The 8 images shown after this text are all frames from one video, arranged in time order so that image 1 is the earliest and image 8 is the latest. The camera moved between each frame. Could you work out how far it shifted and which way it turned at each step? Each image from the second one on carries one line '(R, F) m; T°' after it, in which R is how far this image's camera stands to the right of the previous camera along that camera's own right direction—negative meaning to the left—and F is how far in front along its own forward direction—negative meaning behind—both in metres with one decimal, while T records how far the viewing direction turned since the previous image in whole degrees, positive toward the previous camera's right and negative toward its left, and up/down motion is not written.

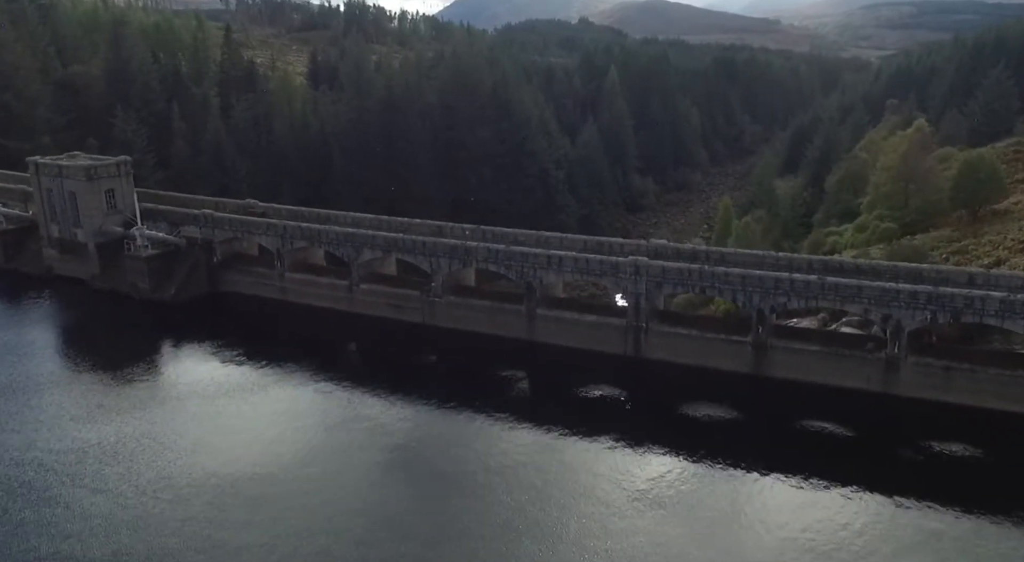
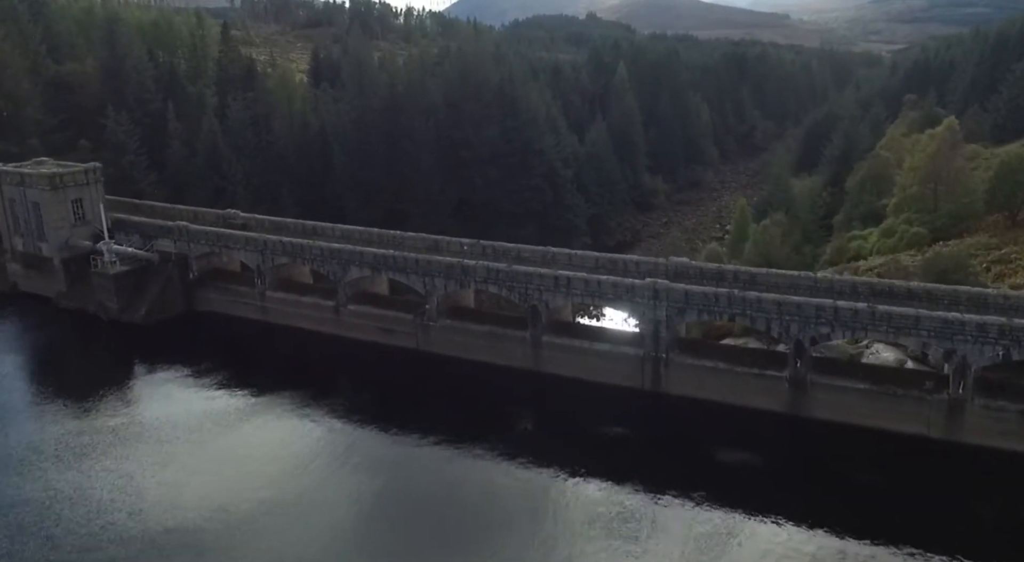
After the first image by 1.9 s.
(+0.1, +2.6) m; -1°
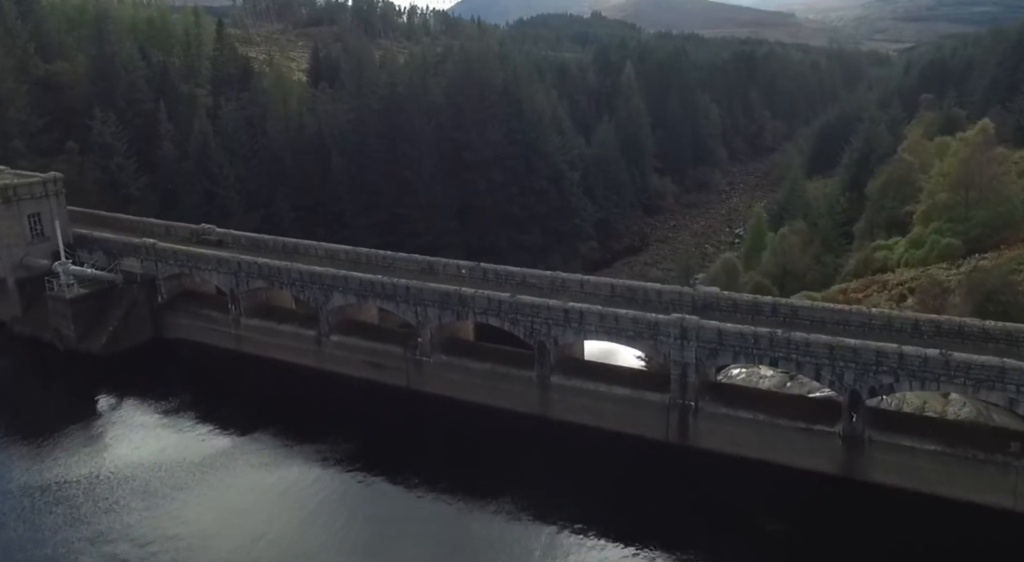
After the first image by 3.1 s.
(0.0, +2.7) m; 0°
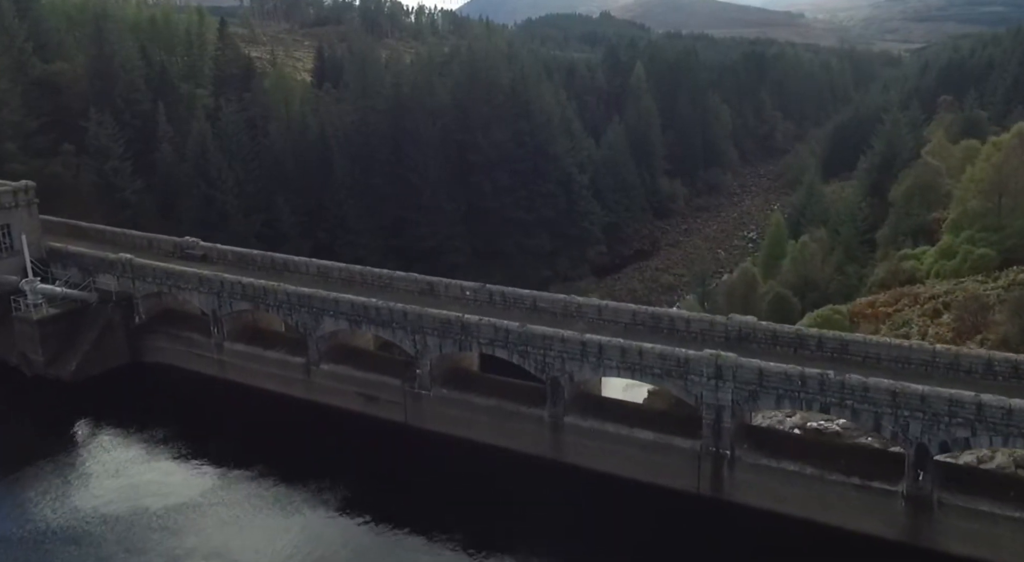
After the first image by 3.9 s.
(-0.1, +2.0) m; 0°
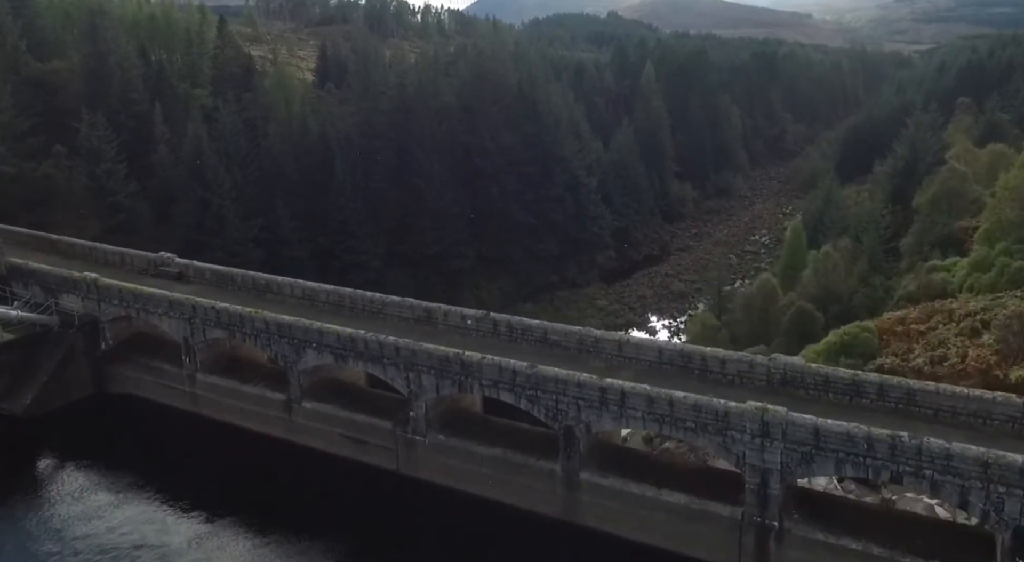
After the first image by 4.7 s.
(0.0, +2.2) m; 0°
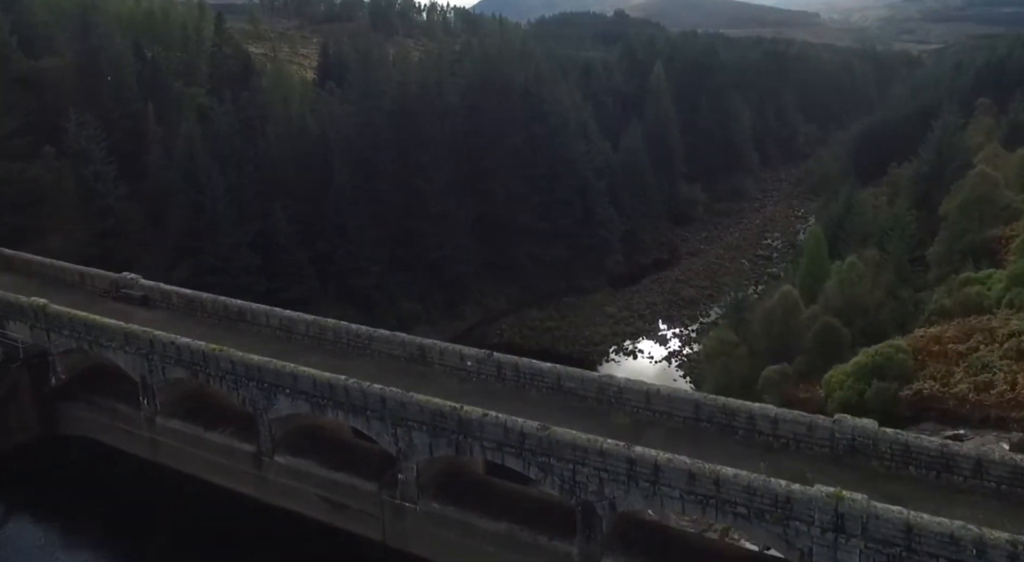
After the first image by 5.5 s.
(0.0, +2.5) m; 0°
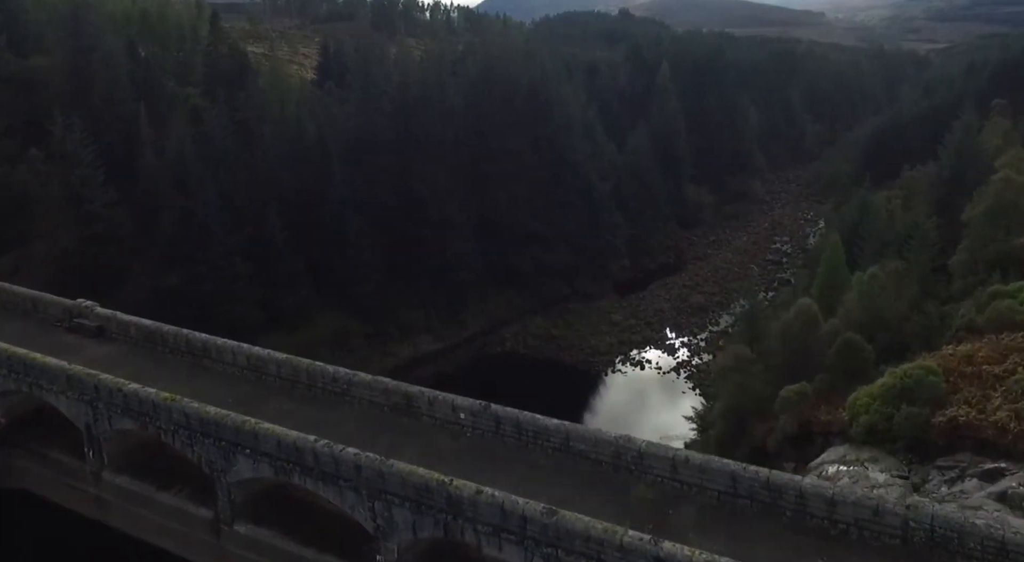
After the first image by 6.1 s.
(0.0, +2.1) m; 0°
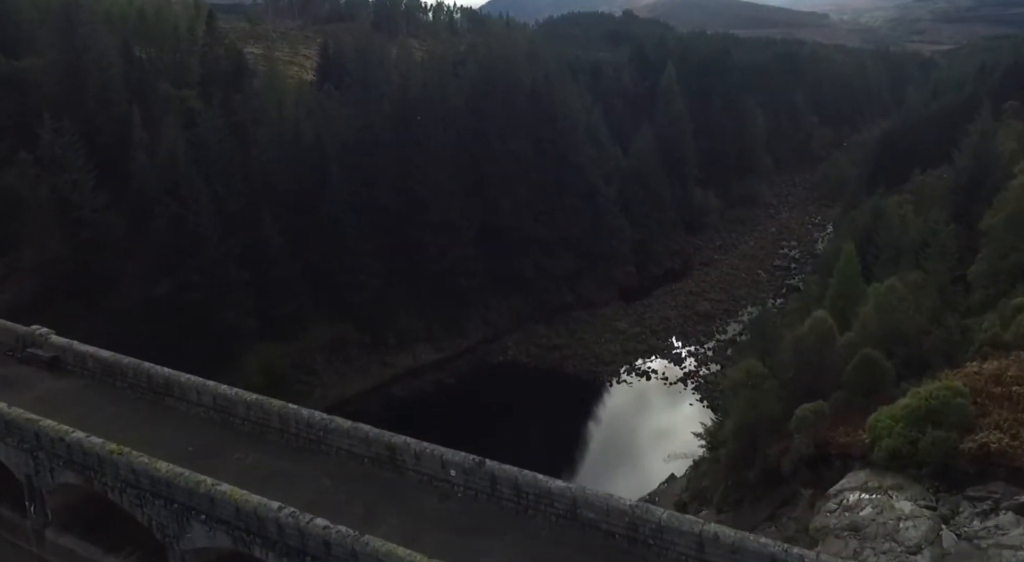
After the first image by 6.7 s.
(+0.1, +1.7) m; 0°
